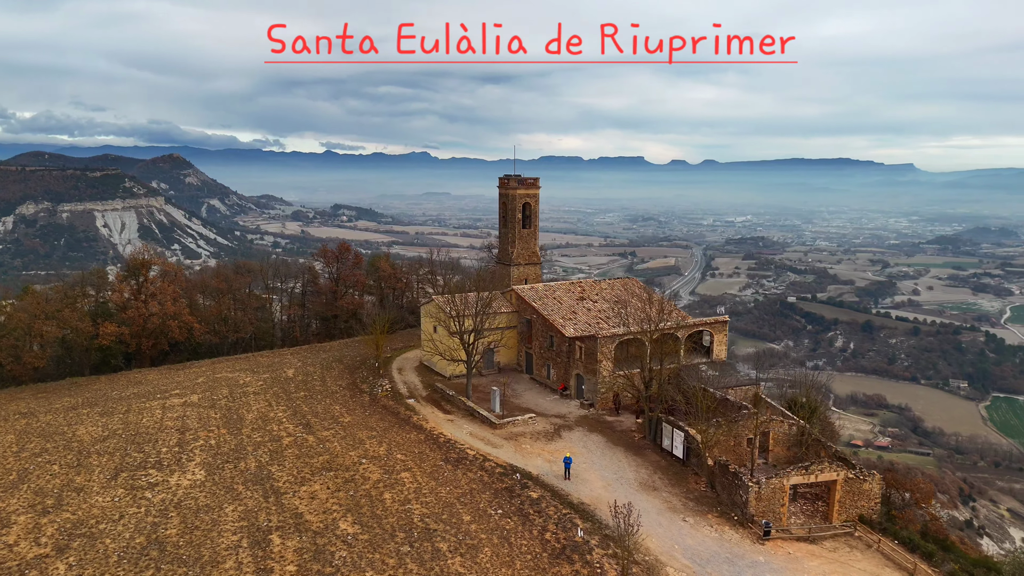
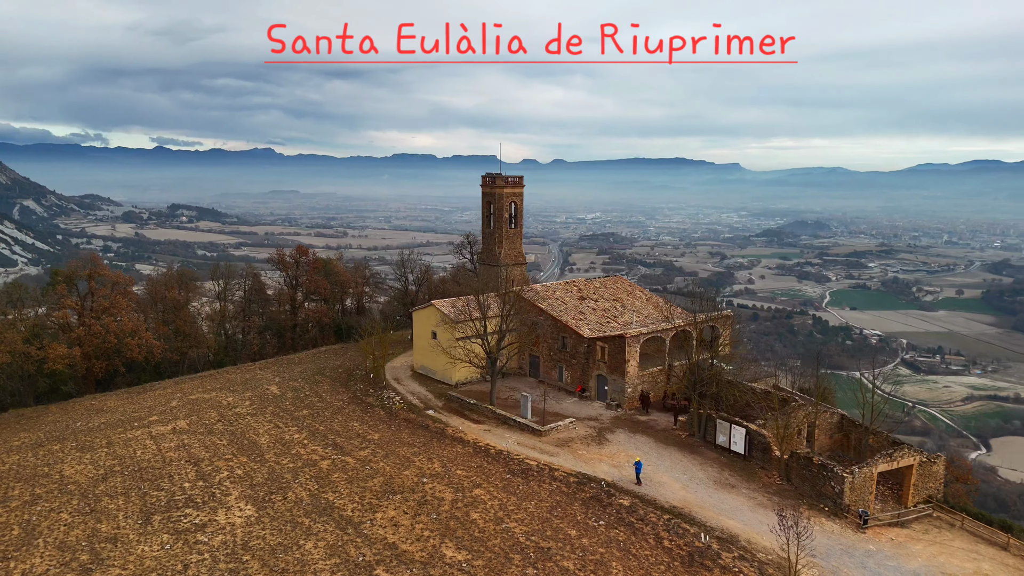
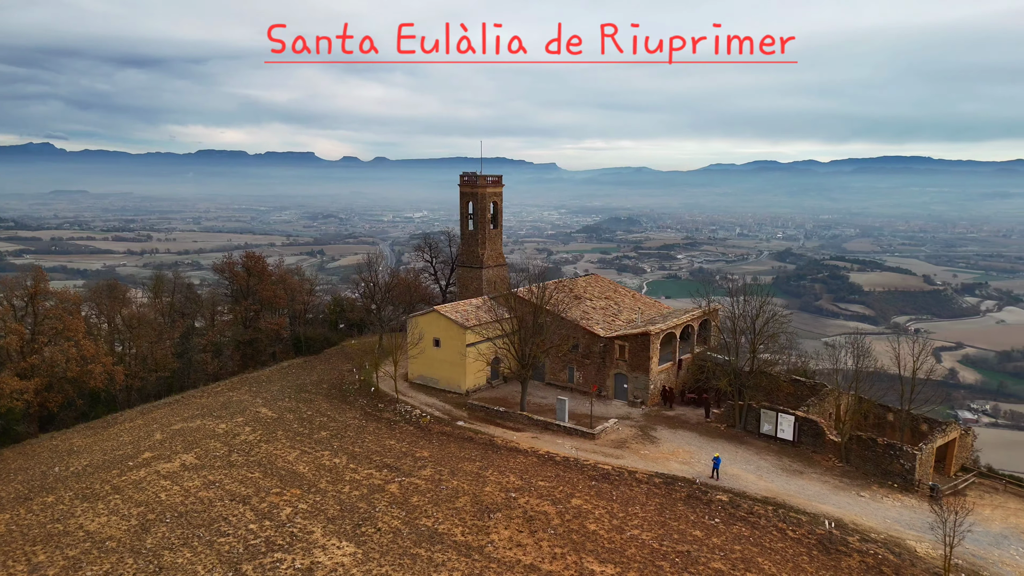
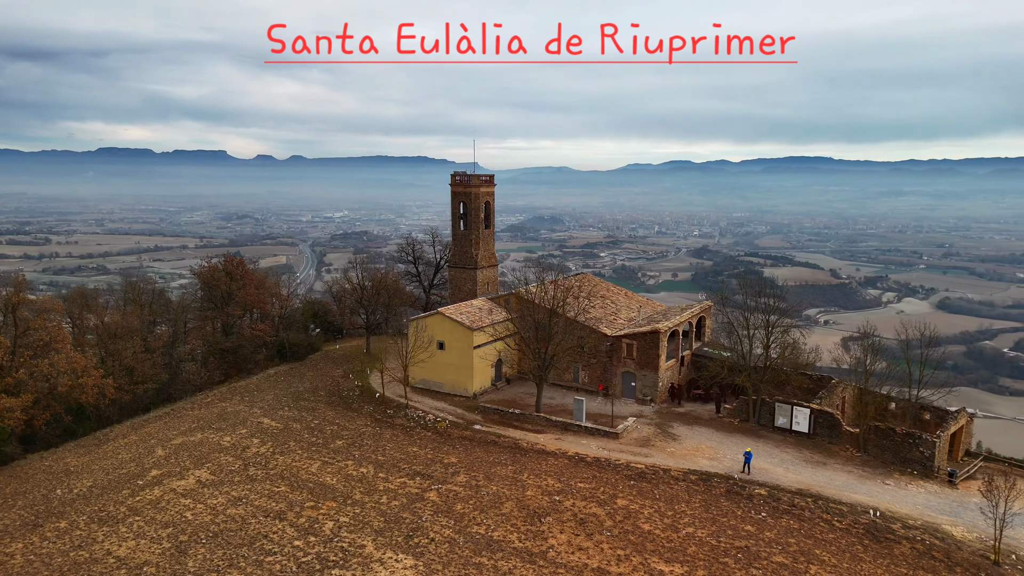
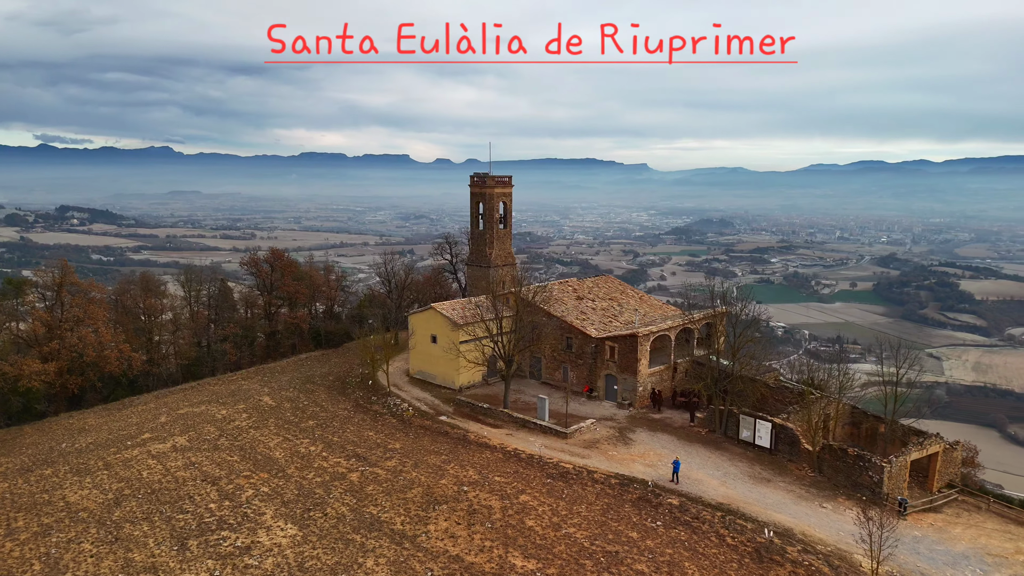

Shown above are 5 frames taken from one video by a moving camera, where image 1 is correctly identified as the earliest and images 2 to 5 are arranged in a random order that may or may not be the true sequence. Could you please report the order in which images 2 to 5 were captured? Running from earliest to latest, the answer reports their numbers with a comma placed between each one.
2, 5, 3, 4
